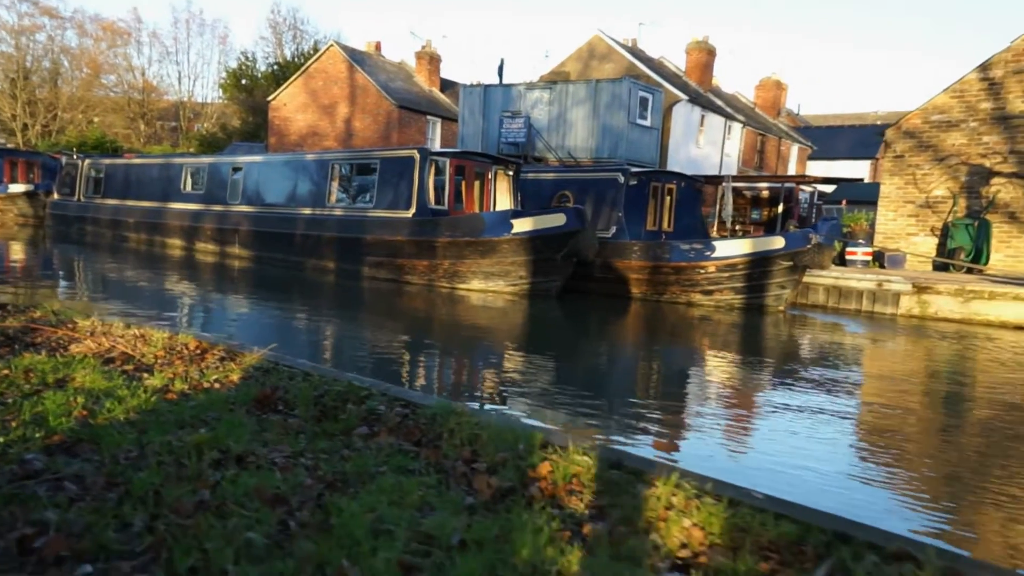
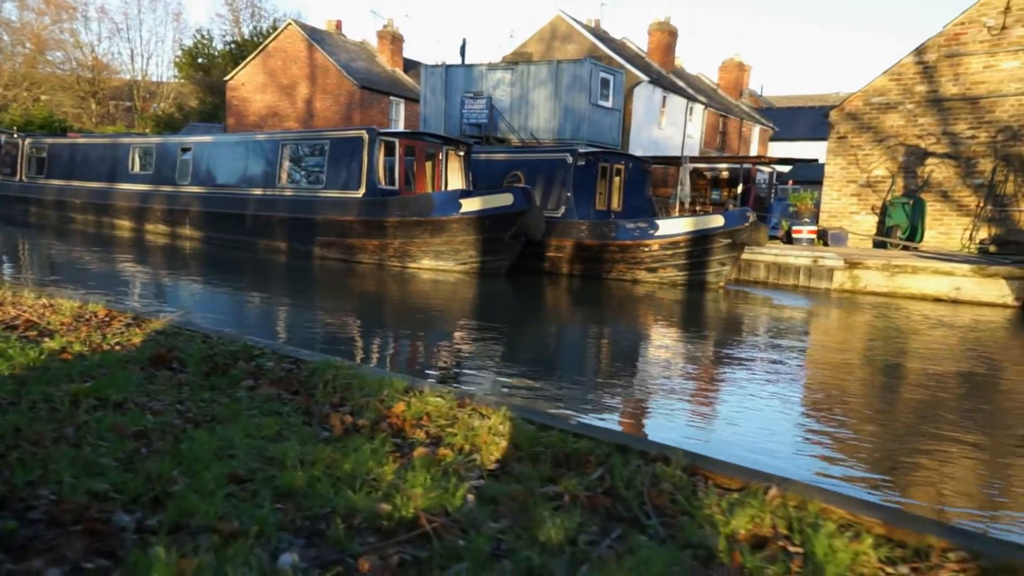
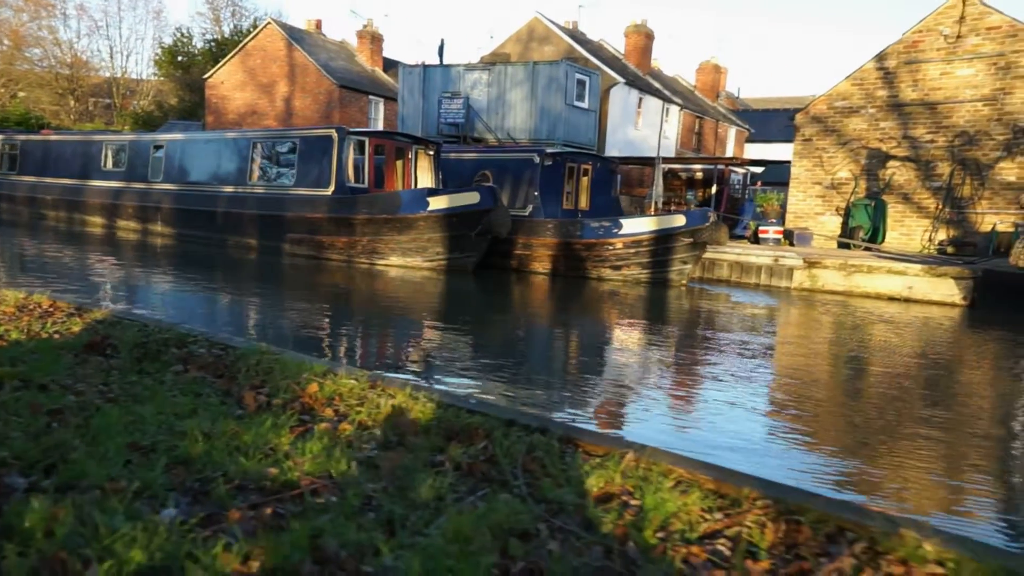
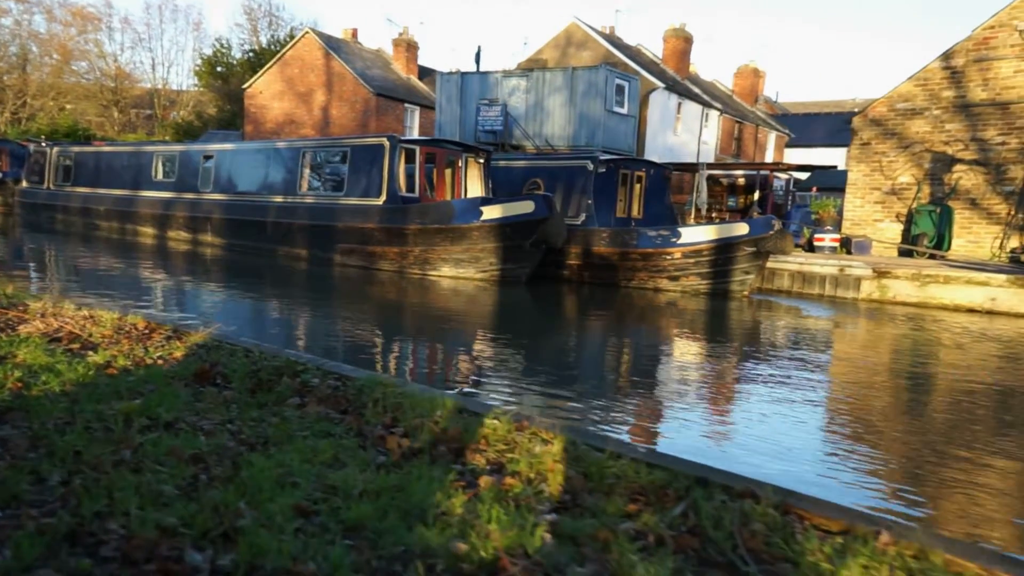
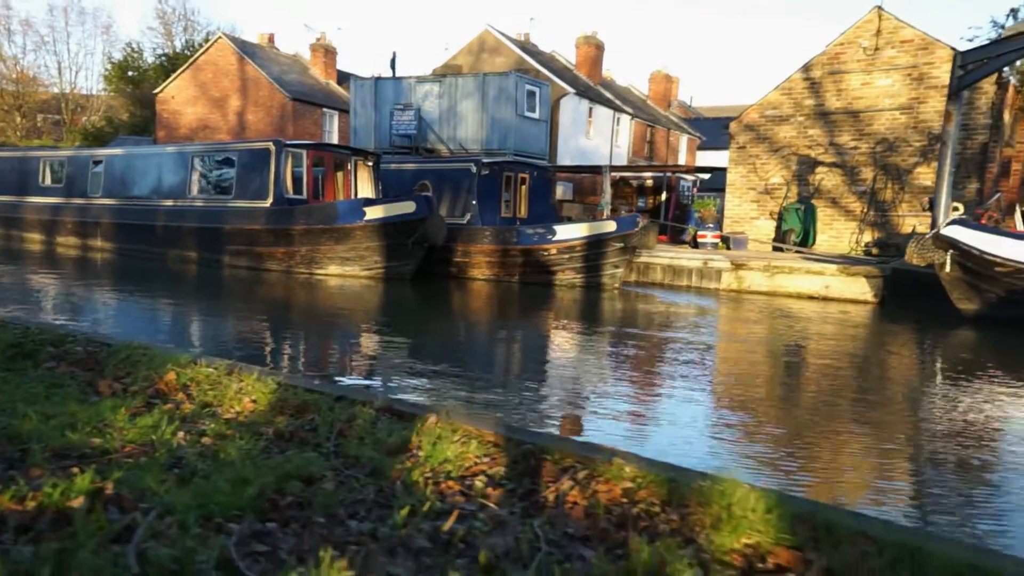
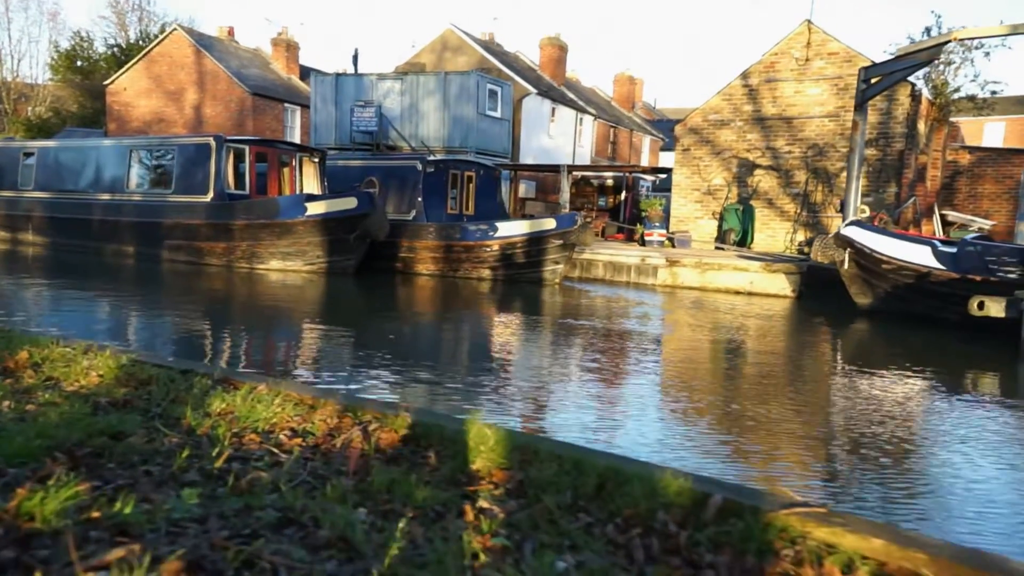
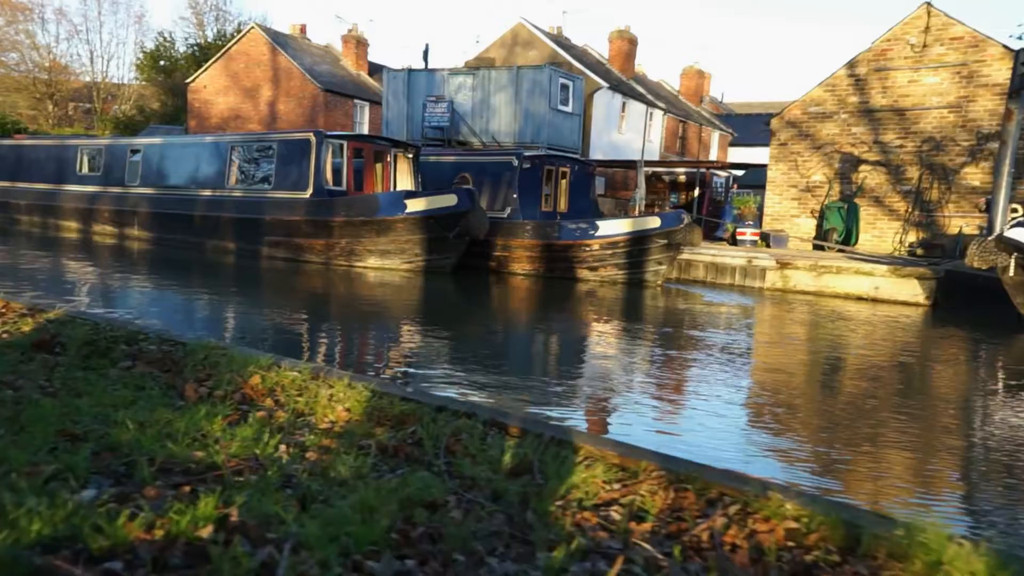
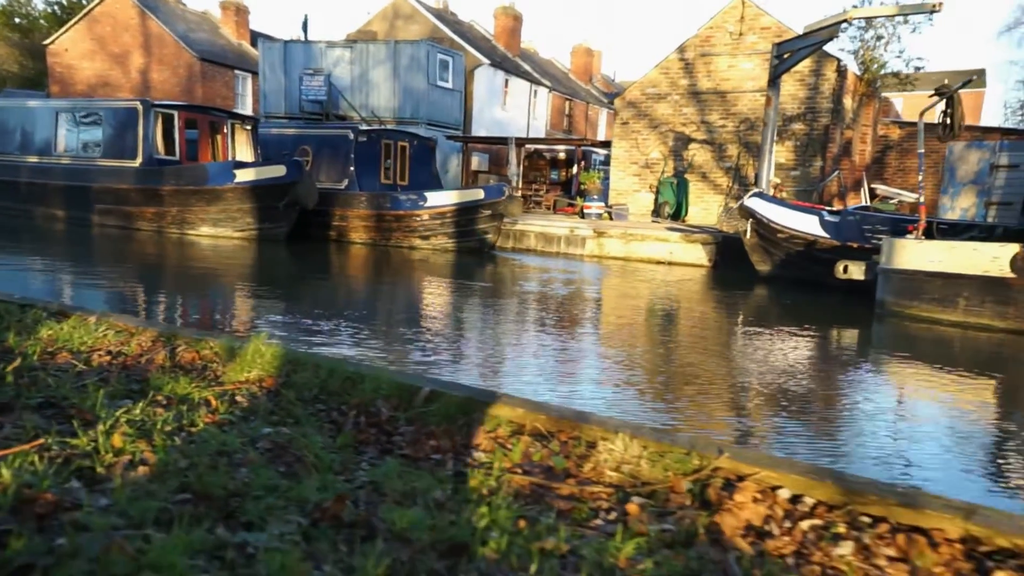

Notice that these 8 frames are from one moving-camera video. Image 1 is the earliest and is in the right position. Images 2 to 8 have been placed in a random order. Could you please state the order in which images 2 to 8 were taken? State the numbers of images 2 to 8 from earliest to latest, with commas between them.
4, 2, 3, 7, 5, 6, 8
